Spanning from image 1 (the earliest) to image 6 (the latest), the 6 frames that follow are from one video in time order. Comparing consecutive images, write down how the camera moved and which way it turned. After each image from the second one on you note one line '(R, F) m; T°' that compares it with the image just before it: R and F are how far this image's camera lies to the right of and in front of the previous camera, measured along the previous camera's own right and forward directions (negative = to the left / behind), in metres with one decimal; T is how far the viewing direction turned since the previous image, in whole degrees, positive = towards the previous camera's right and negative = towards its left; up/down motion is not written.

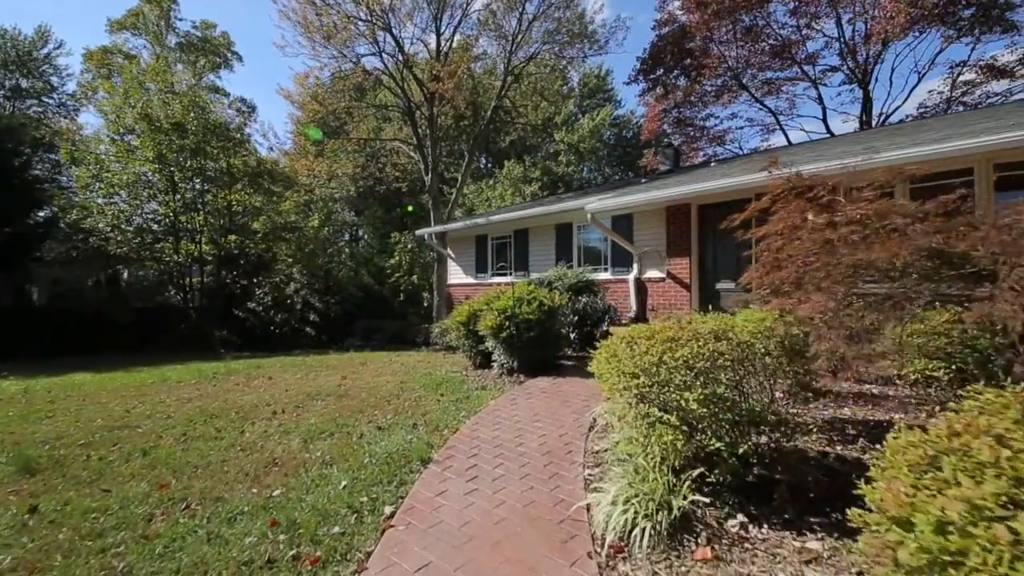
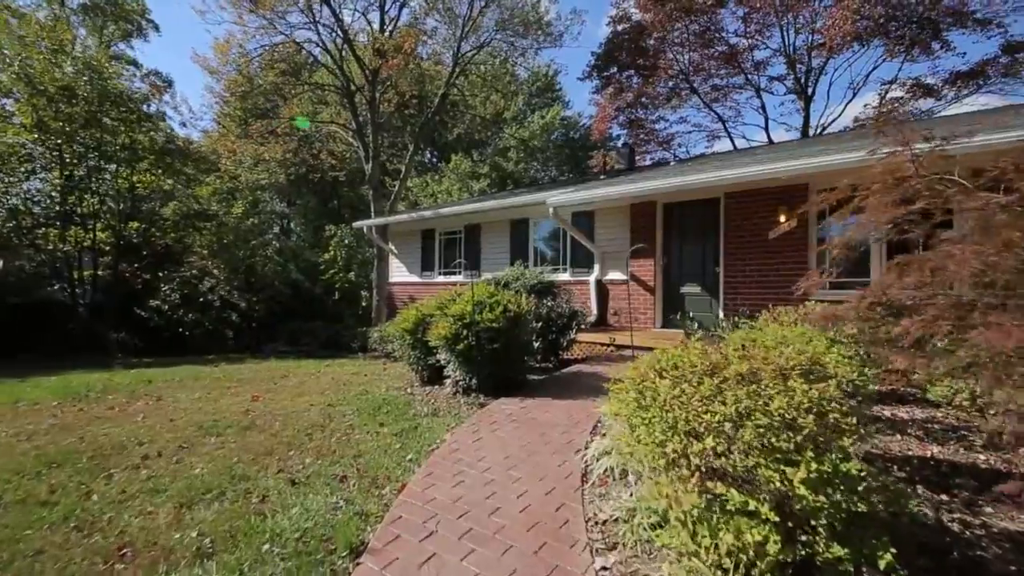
(-0.2, +1.1) m; +7°
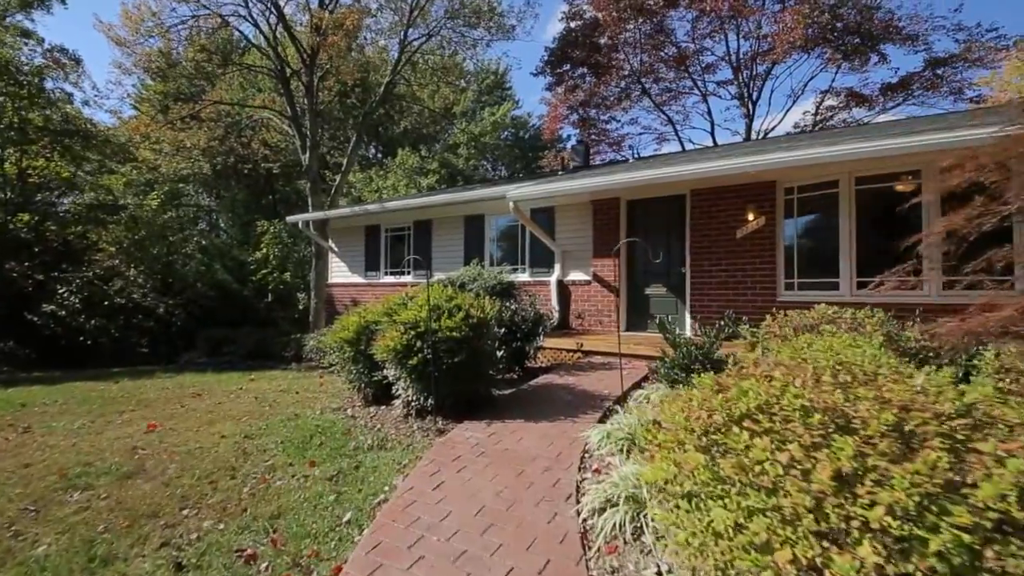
(-0.1, +0.8) m; +6°
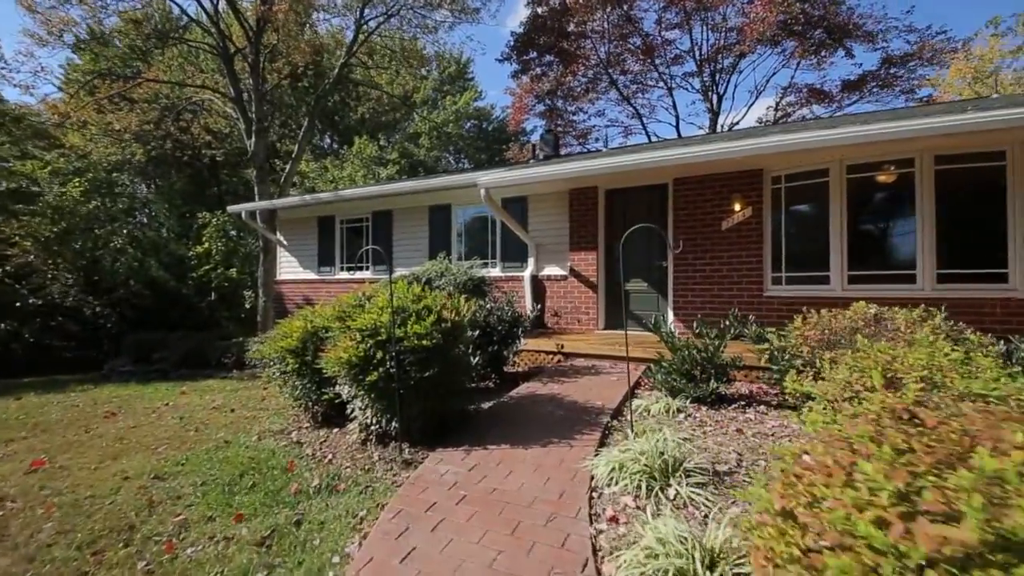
(-0.1, +0.7) m; +5°
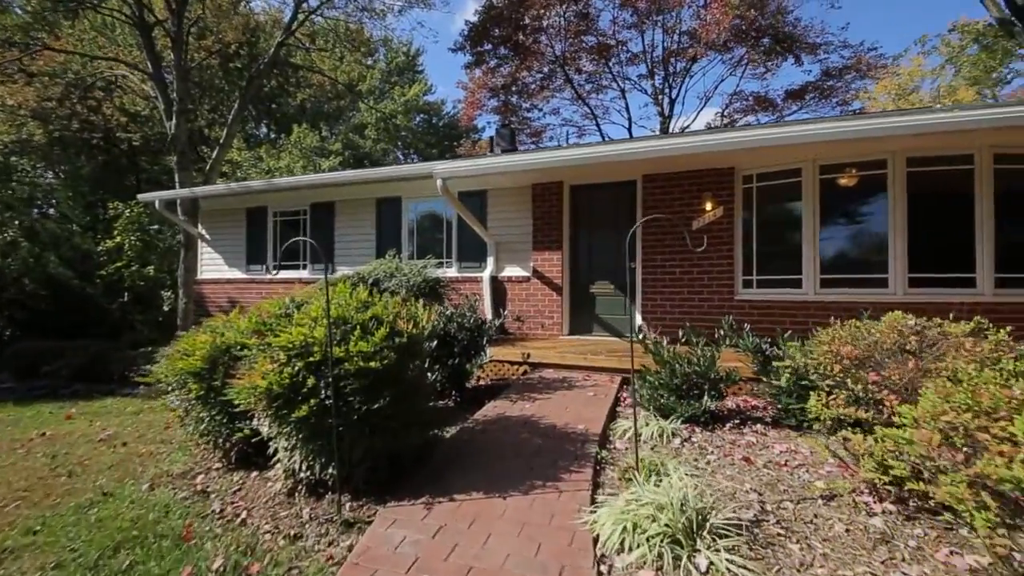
(-0.1, +0.7) m; +6°
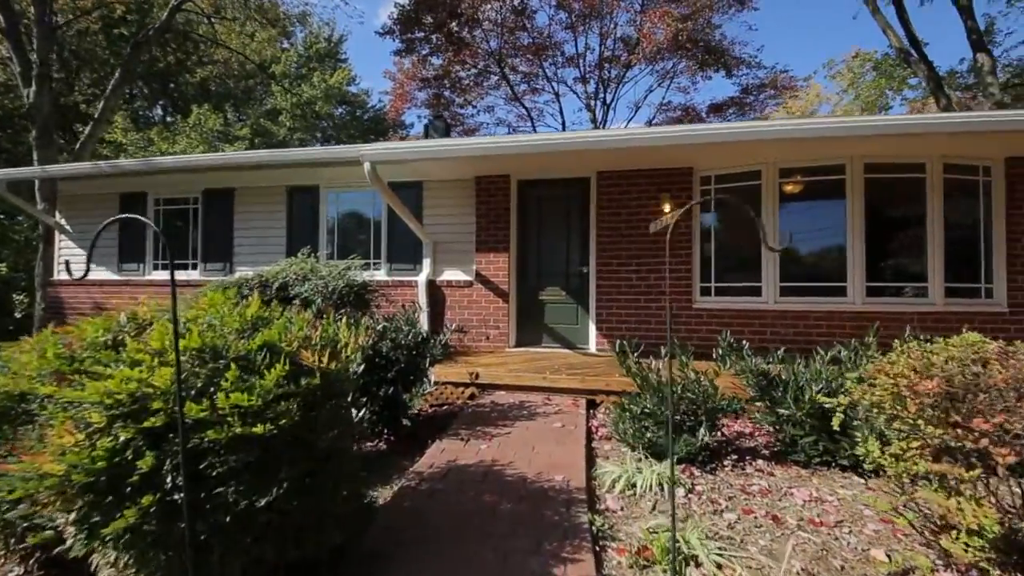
(-0.2, +0.9) m; +9°
